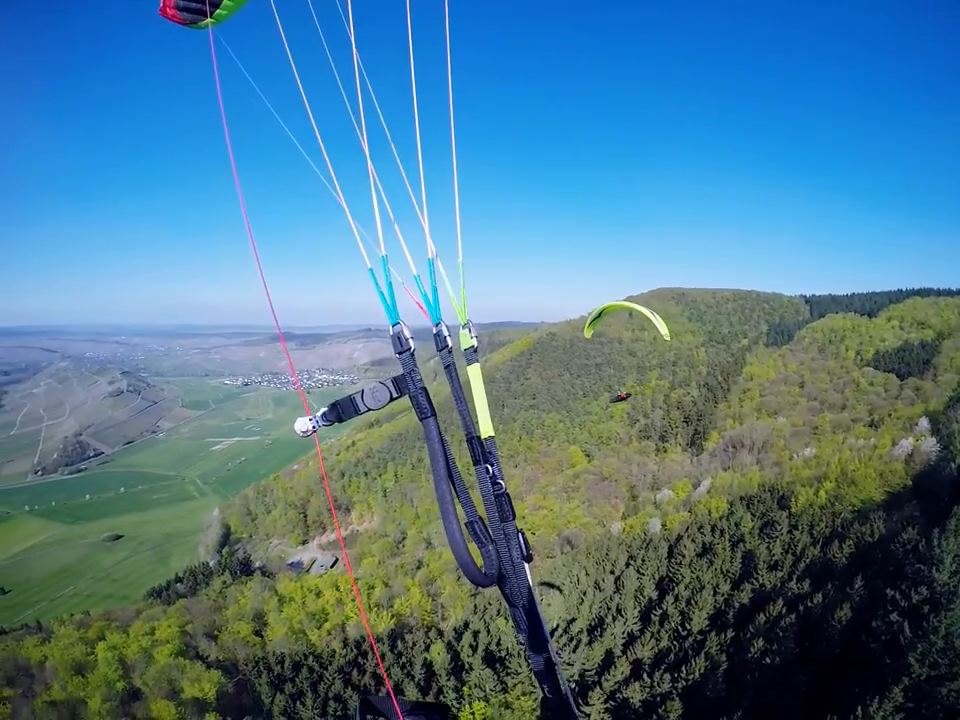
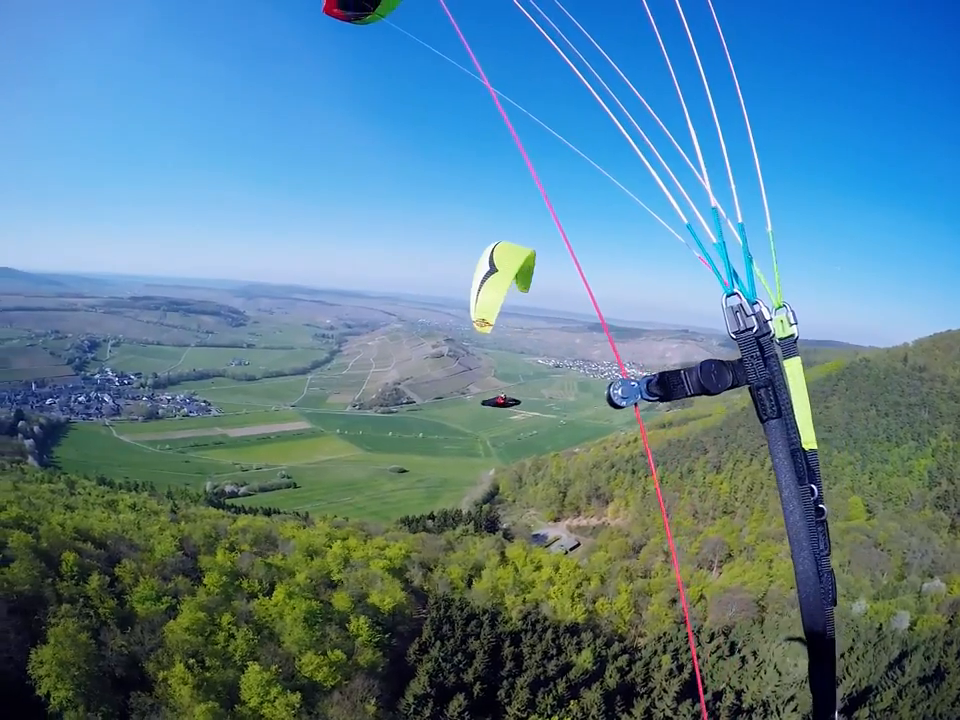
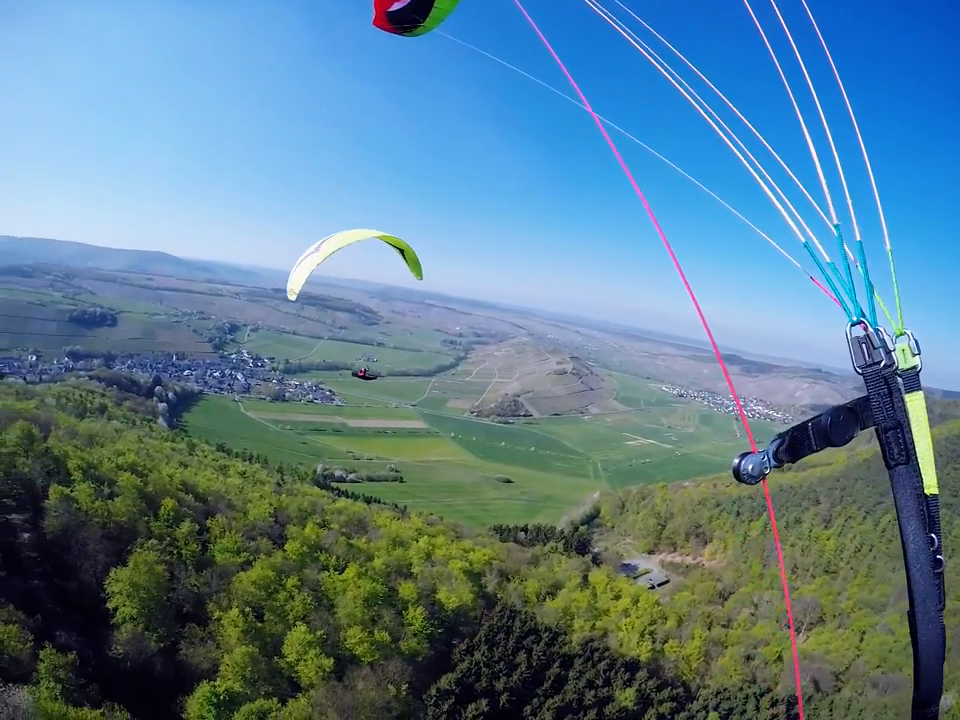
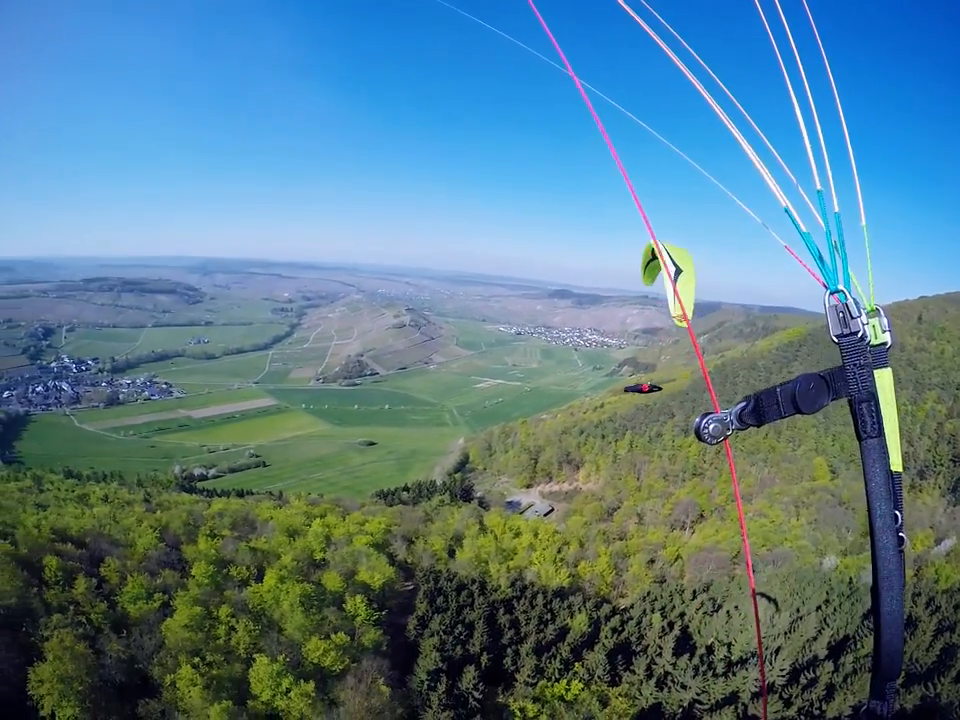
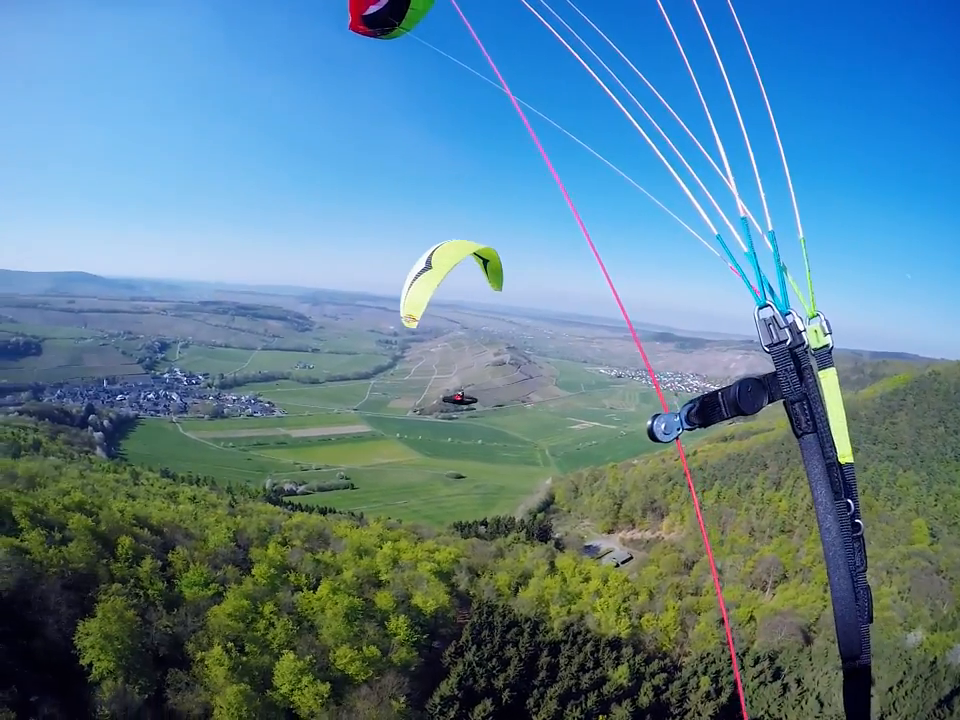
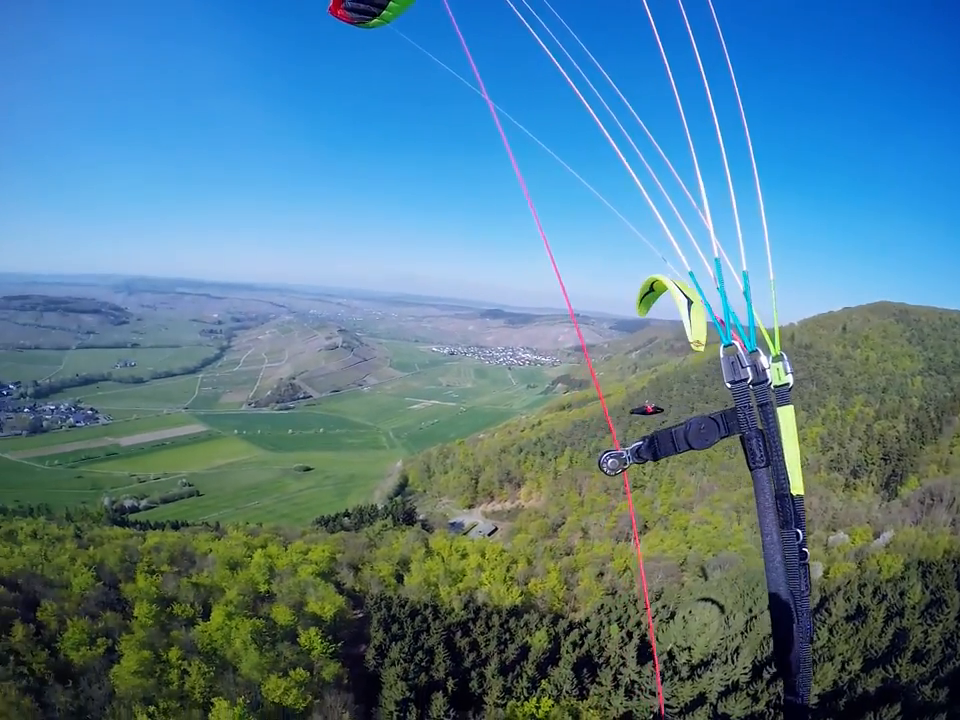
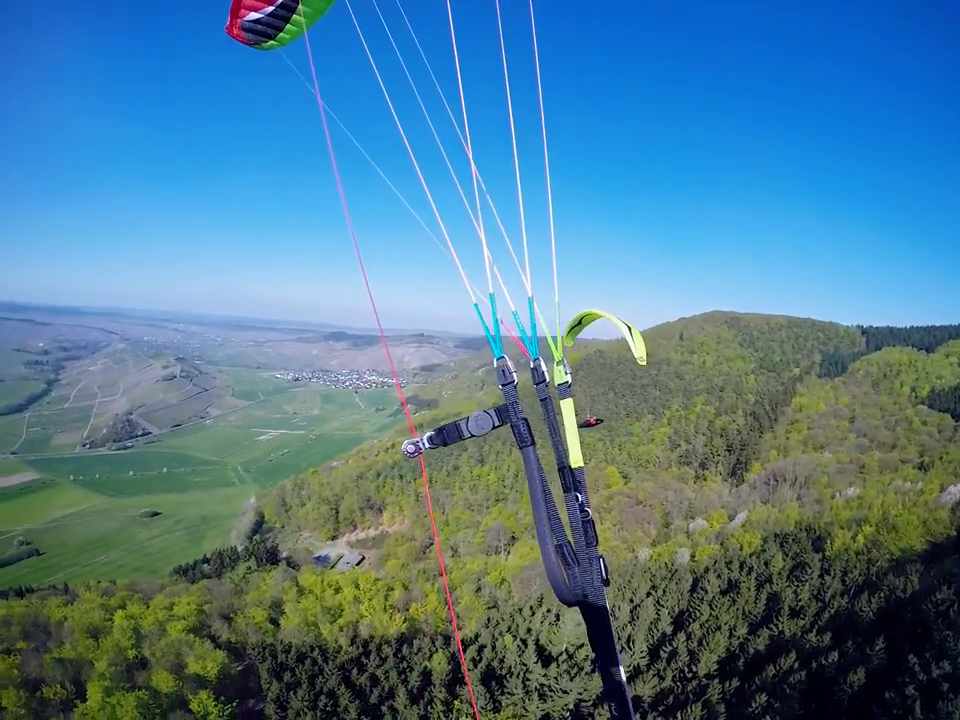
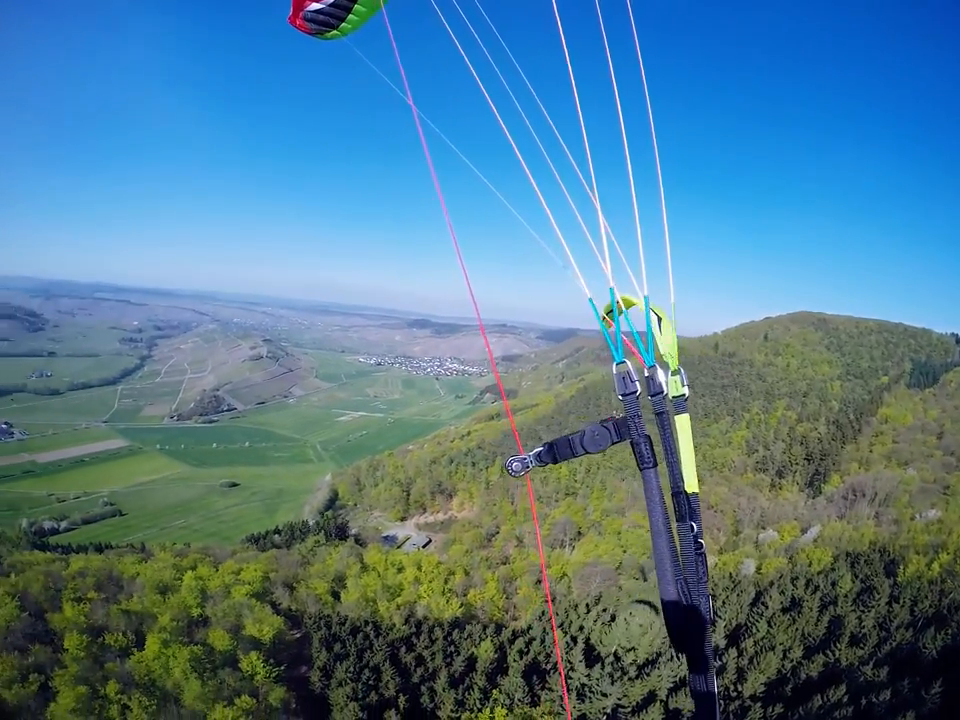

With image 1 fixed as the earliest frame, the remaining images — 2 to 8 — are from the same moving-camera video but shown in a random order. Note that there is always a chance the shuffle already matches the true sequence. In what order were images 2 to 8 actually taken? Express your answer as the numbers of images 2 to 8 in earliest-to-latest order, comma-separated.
7, 8, 6, 4, 2, 5, 3
